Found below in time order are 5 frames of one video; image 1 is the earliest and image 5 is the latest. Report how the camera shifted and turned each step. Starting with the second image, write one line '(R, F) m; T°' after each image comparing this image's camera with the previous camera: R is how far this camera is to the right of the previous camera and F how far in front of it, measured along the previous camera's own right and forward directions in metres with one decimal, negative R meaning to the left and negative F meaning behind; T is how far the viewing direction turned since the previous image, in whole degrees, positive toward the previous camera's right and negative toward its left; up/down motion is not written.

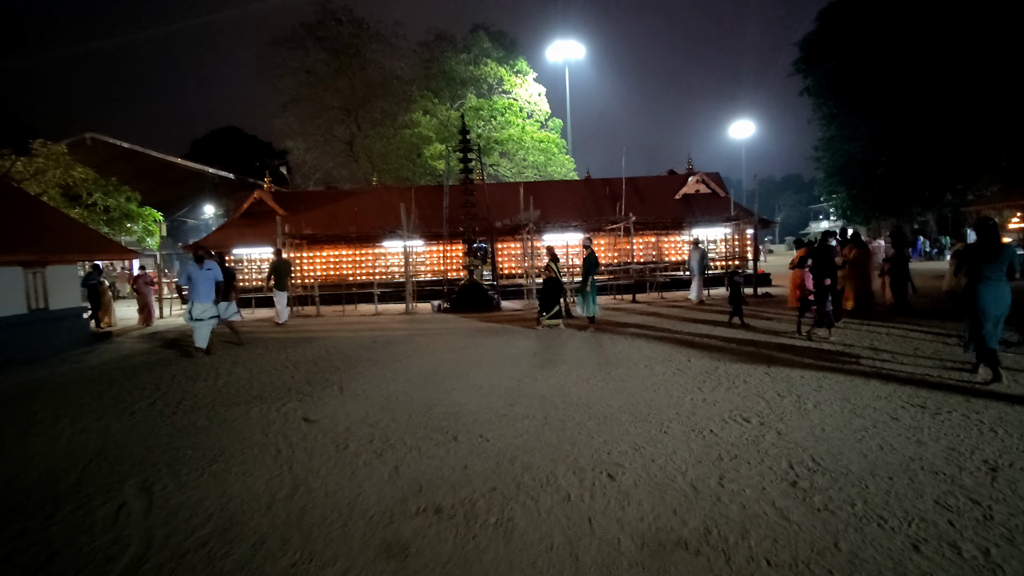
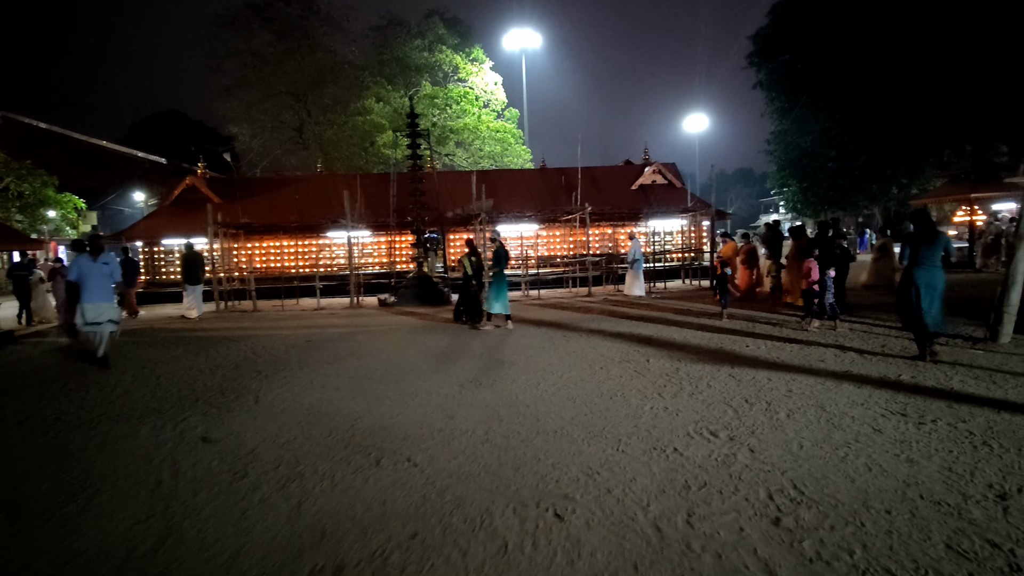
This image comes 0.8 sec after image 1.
(+0.2, +0.7) m; +4°
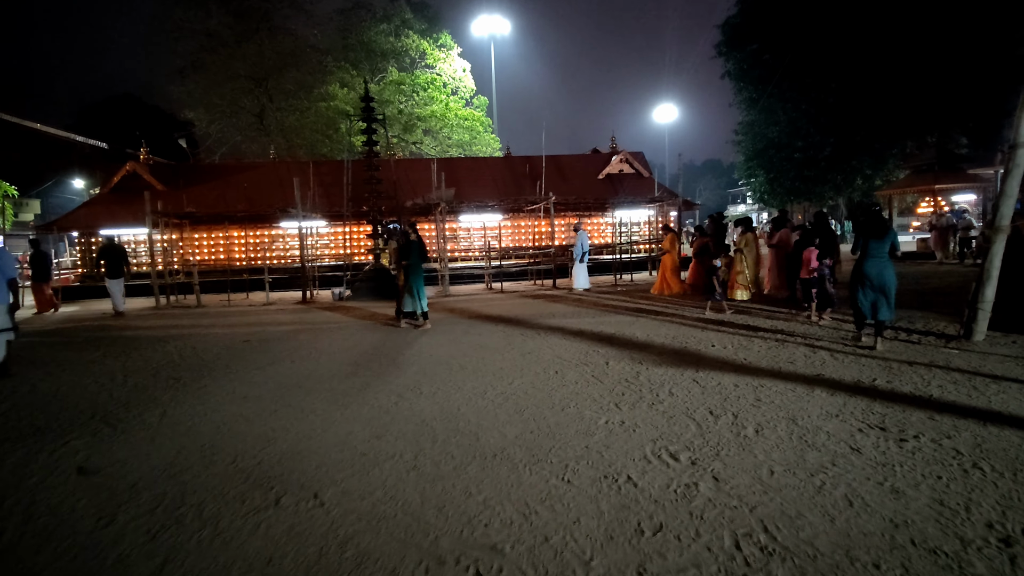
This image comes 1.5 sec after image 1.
(+0.2, +0.6) m; +3°
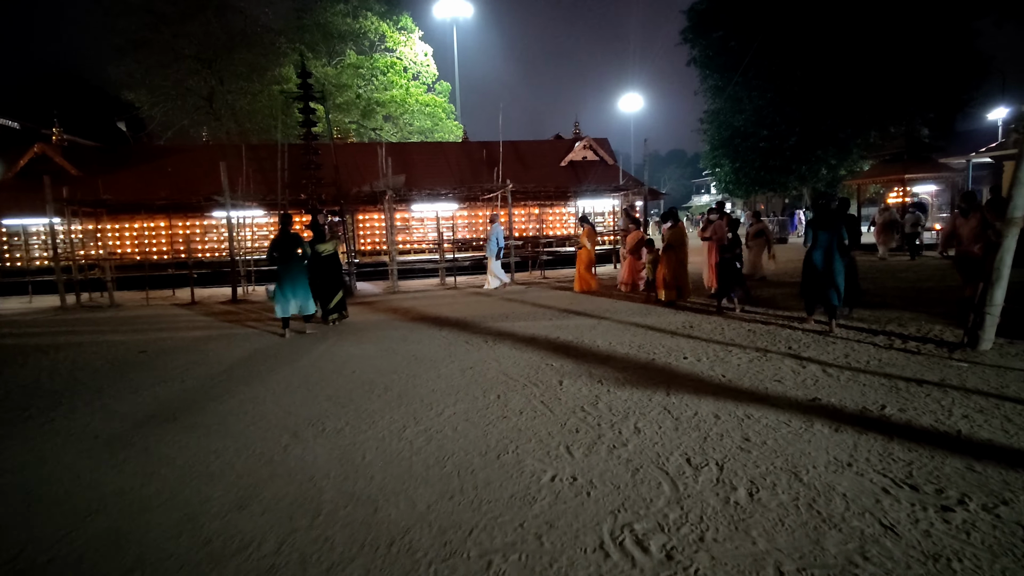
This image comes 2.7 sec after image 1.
(+0.3, +1.1) m; +3°
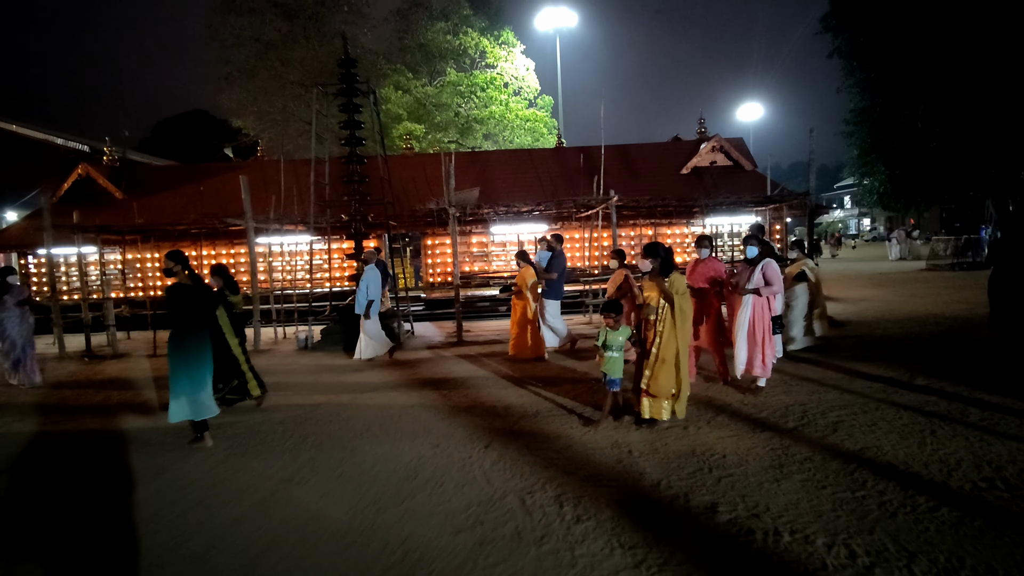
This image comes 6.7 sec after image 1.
(0.0, +3.4) m; -10°
